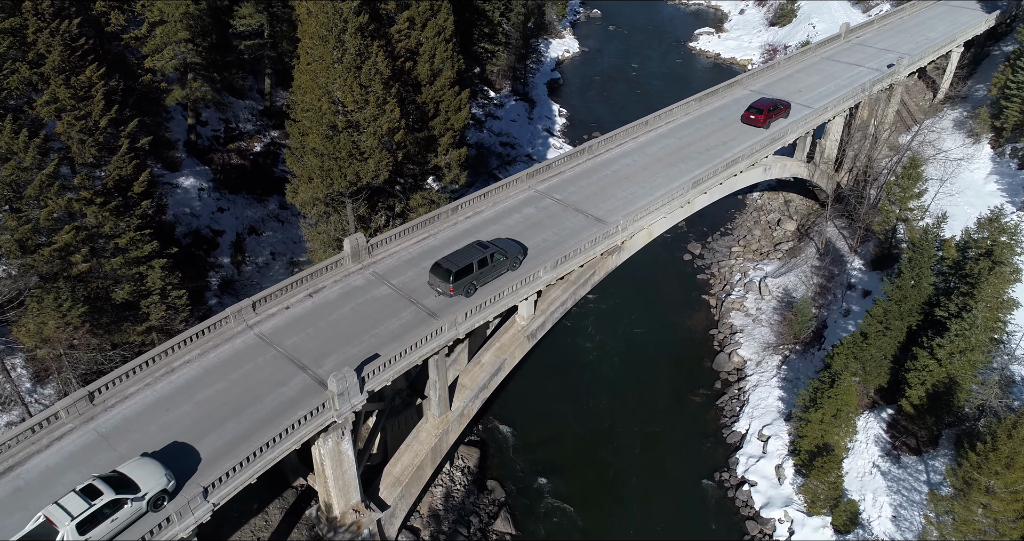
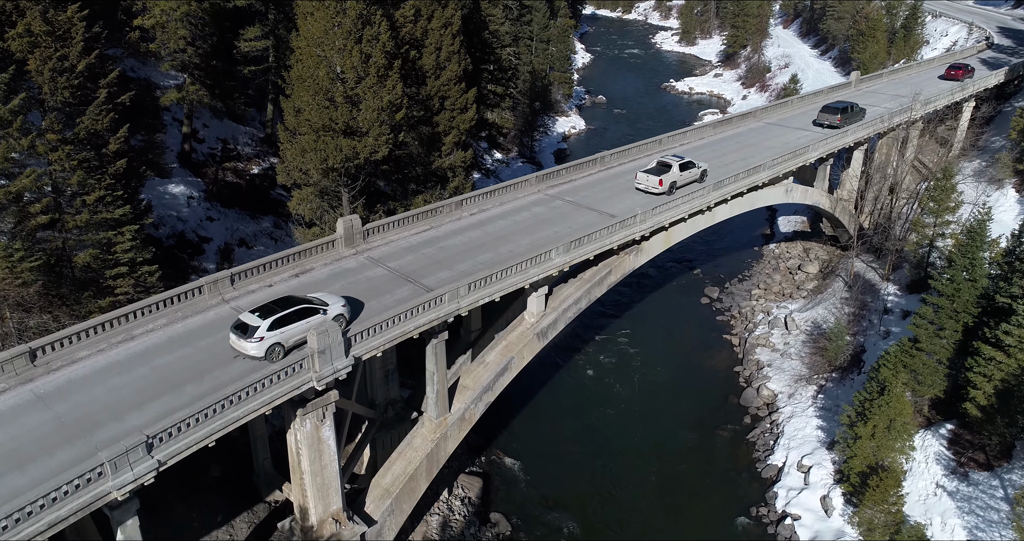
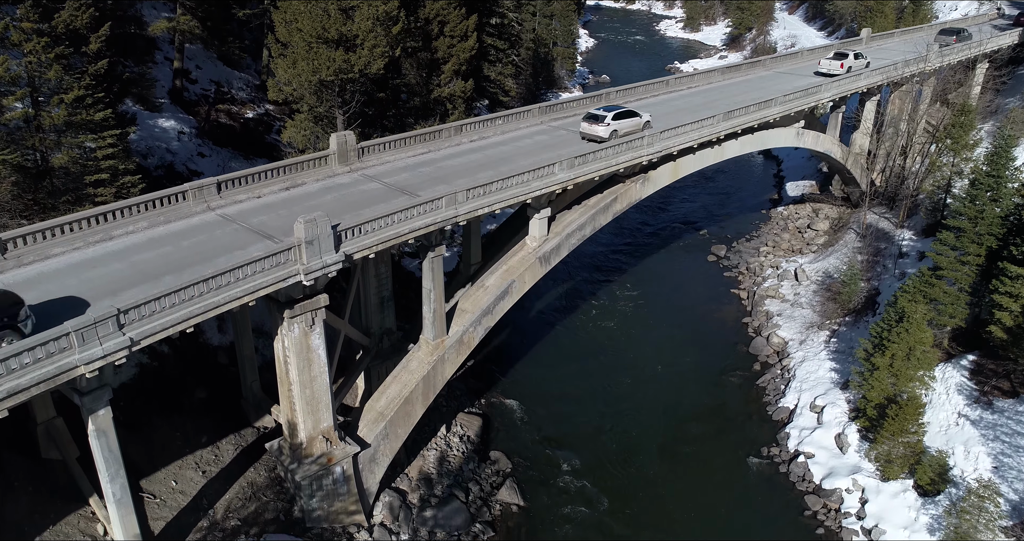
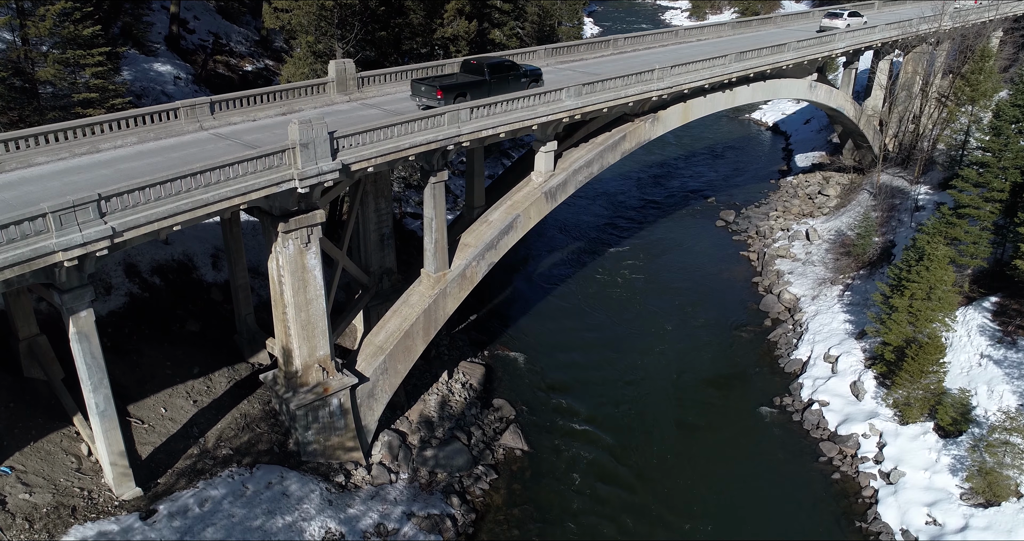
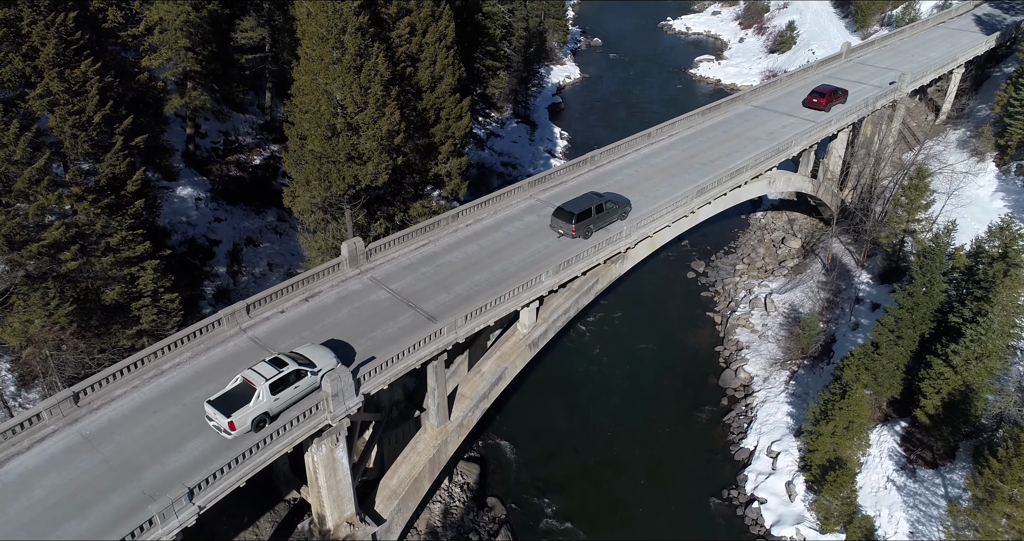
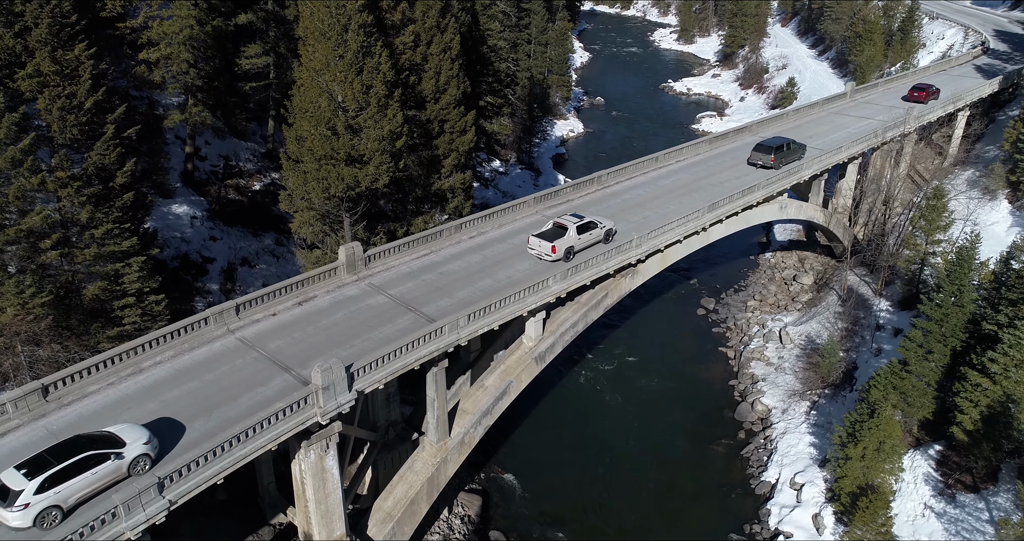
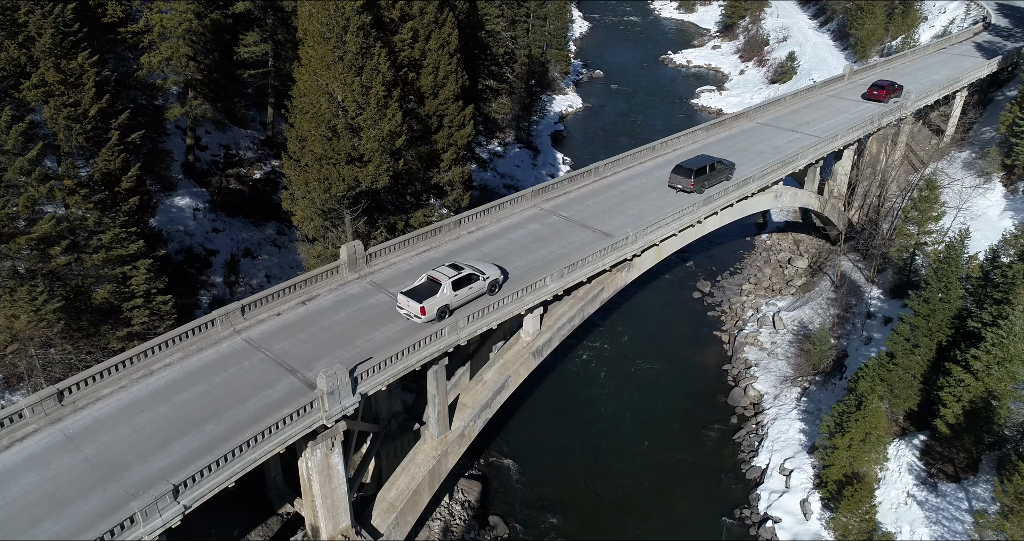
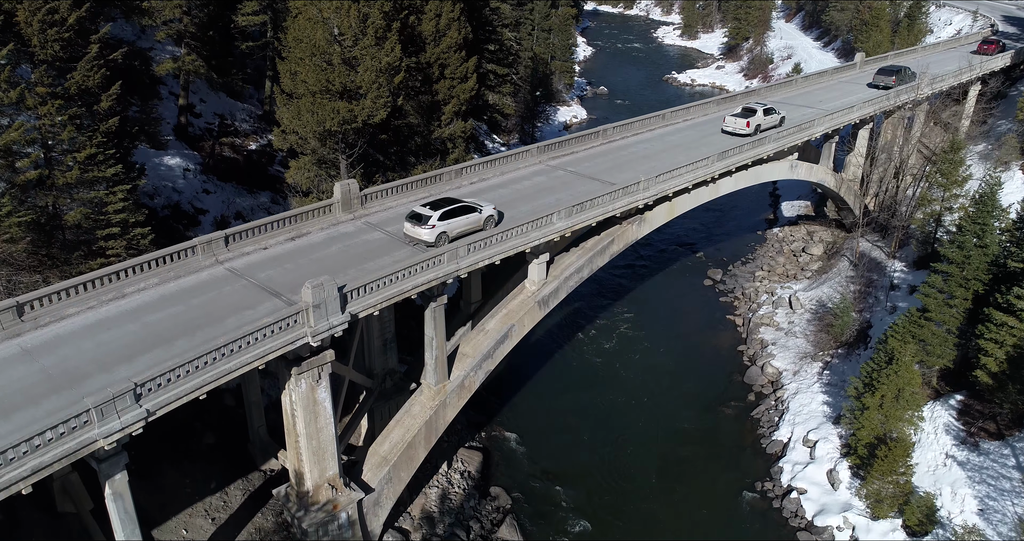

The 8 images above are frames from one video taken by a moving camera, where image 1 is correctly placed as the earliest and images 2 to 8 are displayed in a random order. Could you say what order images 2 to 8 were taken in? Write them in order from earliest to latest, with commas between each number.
5, 7, 6, 2, 8, 3, 4
